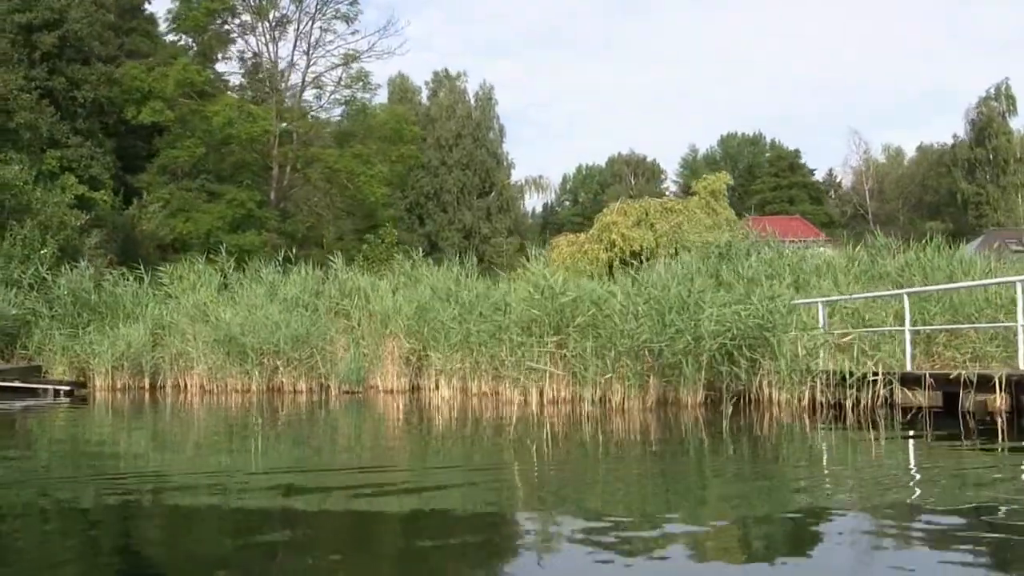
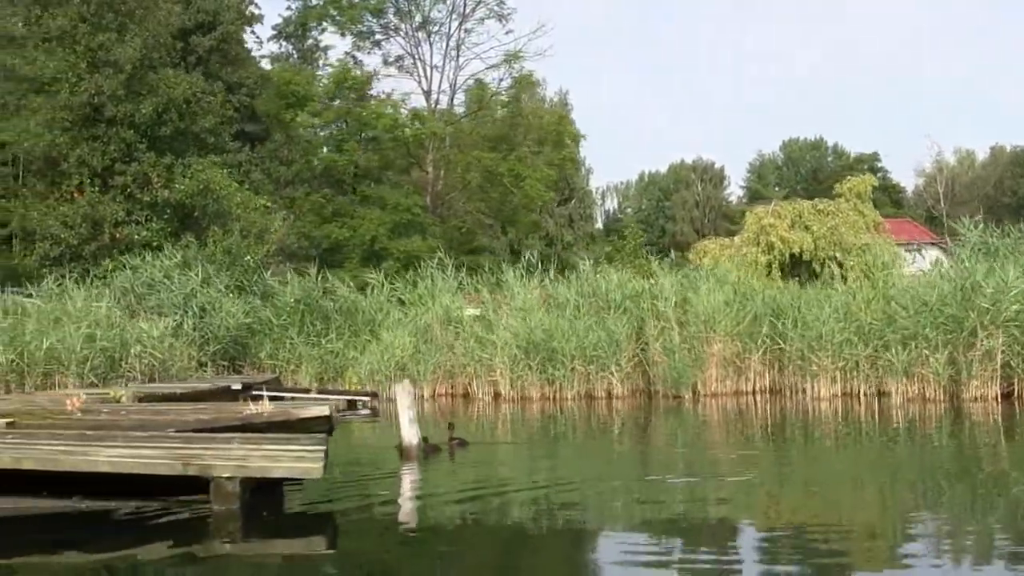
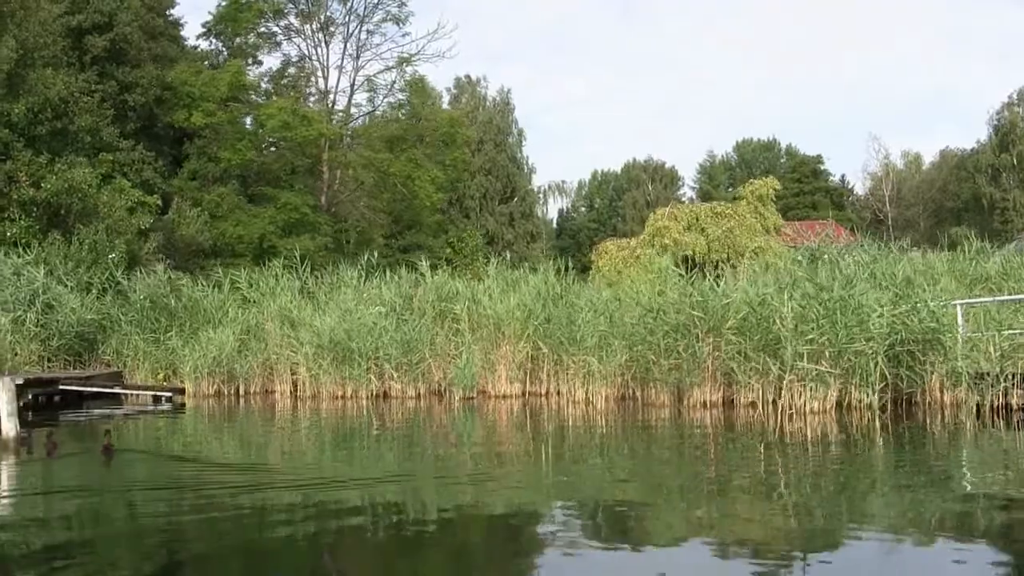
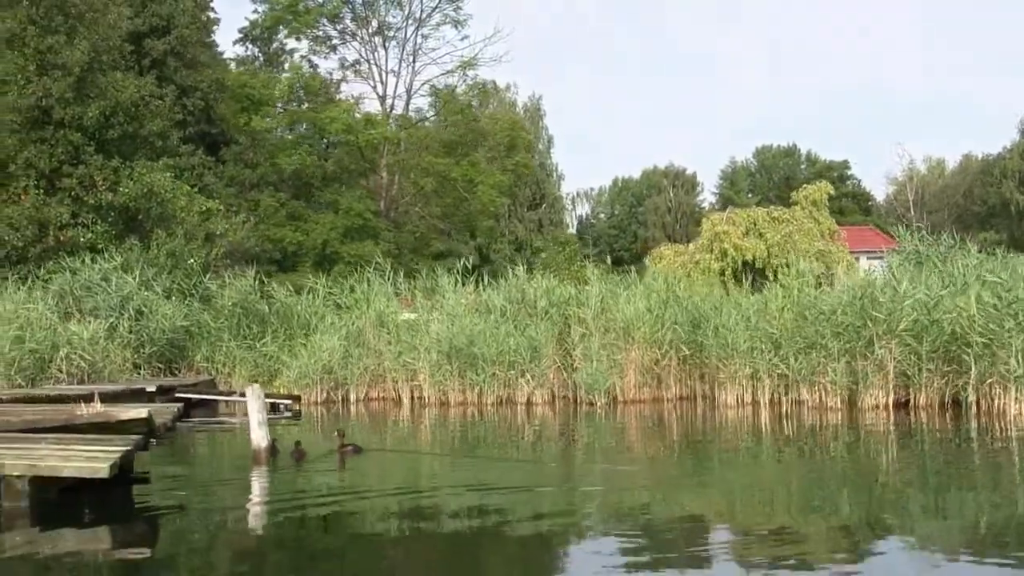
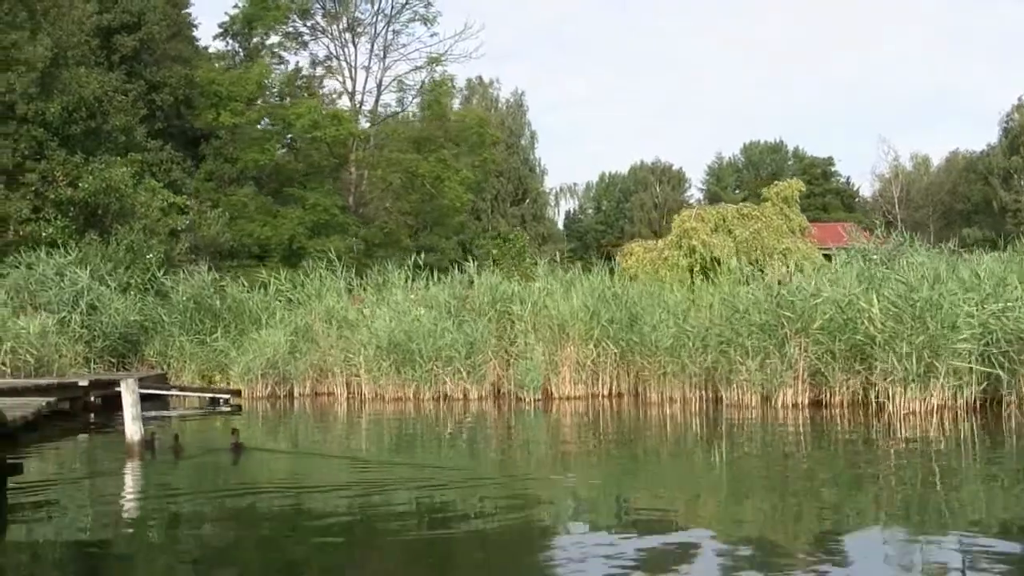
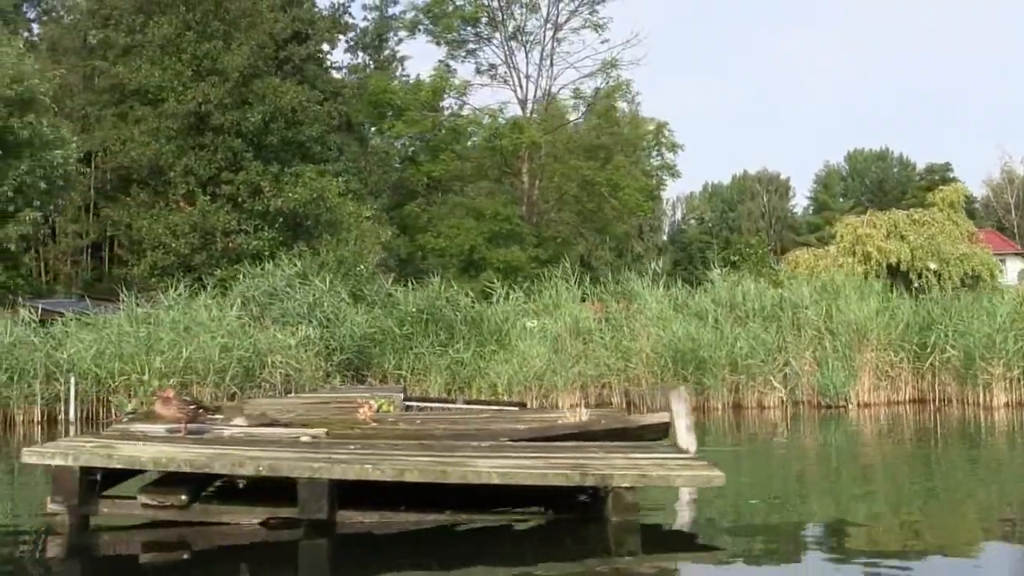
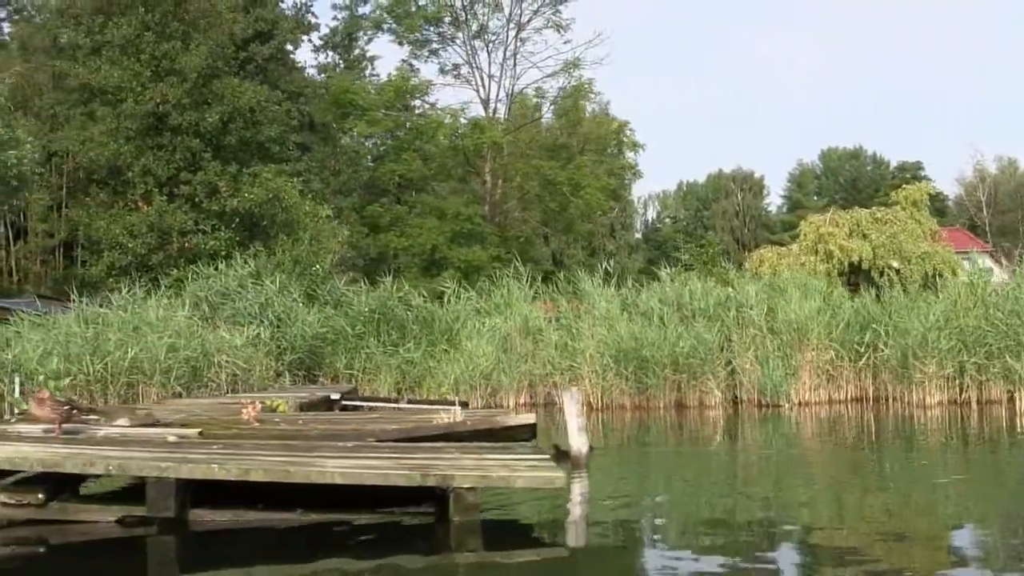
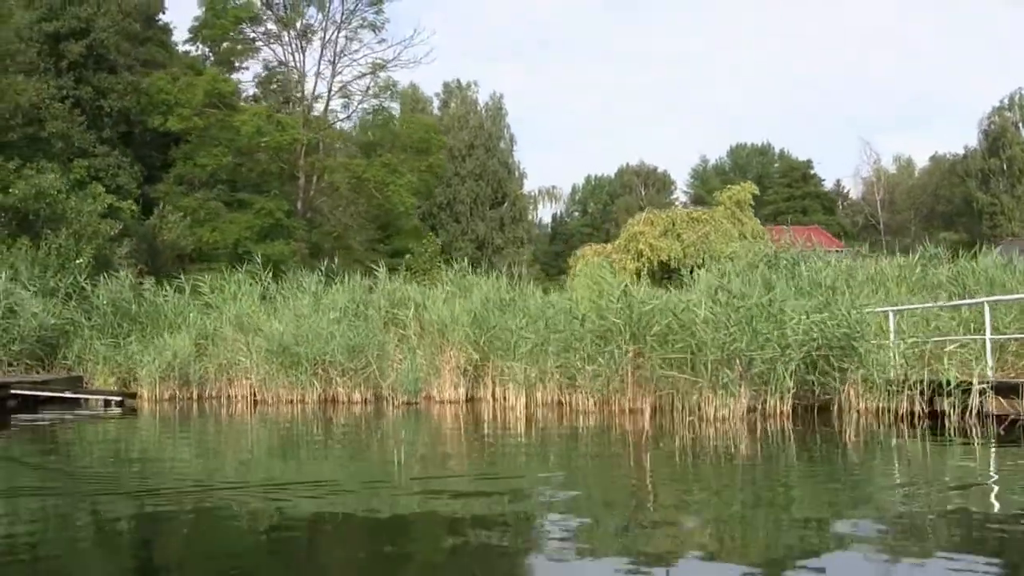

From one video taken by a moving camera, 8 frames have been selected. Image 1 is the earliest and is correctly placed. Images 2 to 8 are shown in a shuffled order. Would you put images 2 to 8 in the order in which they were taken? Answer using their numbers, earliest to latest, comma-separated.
8, 3, 5, 4, 2, 7, 6
